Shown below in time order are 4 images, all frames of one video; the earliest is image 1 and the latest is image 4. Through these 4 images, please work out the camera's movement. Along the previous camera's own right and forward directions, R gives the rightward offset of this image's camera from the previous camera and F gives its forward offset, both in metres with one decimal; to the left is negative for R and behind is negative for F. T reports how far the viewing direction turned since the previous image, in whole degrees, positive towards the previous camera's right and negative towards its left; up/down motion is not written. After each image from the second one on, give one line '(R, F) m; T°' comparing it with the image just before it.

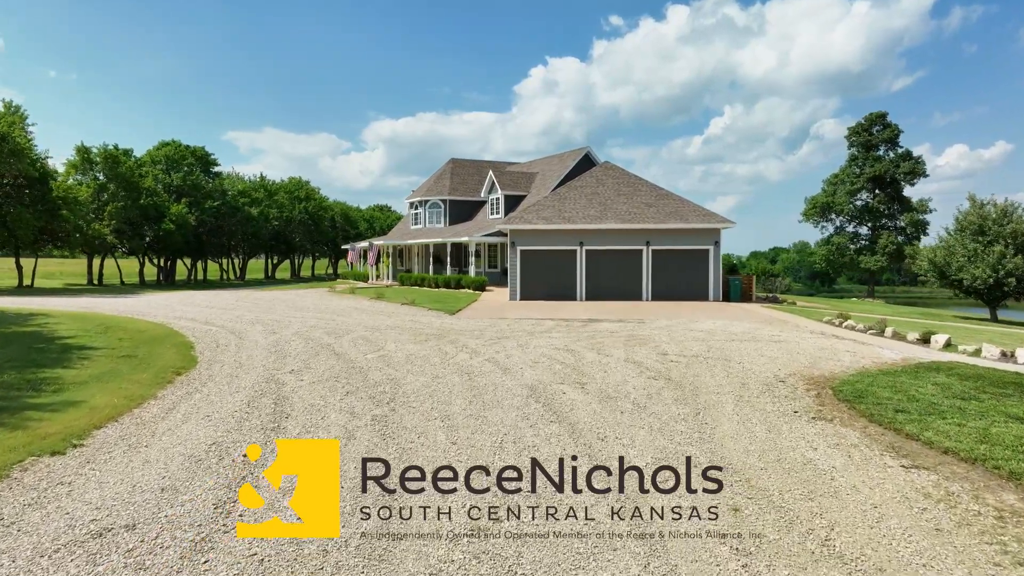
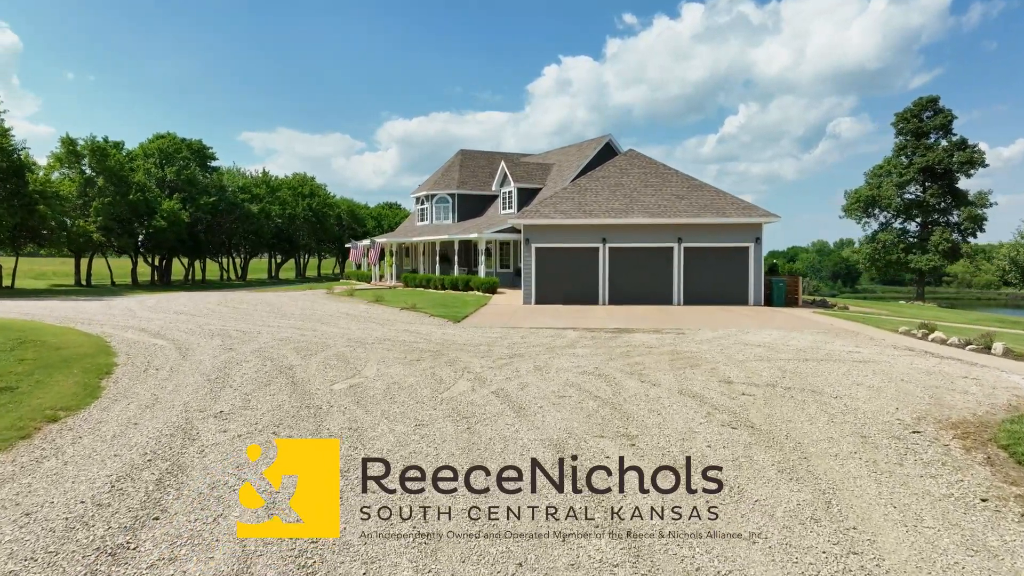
(-0.1, +3.0) m; -1°
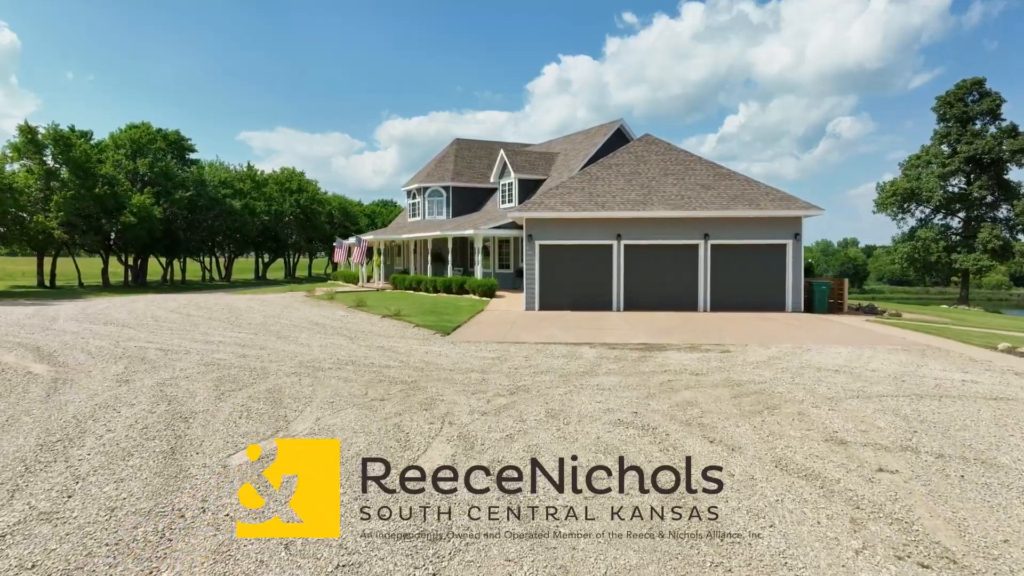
(0.0, +3.2) m; 0°
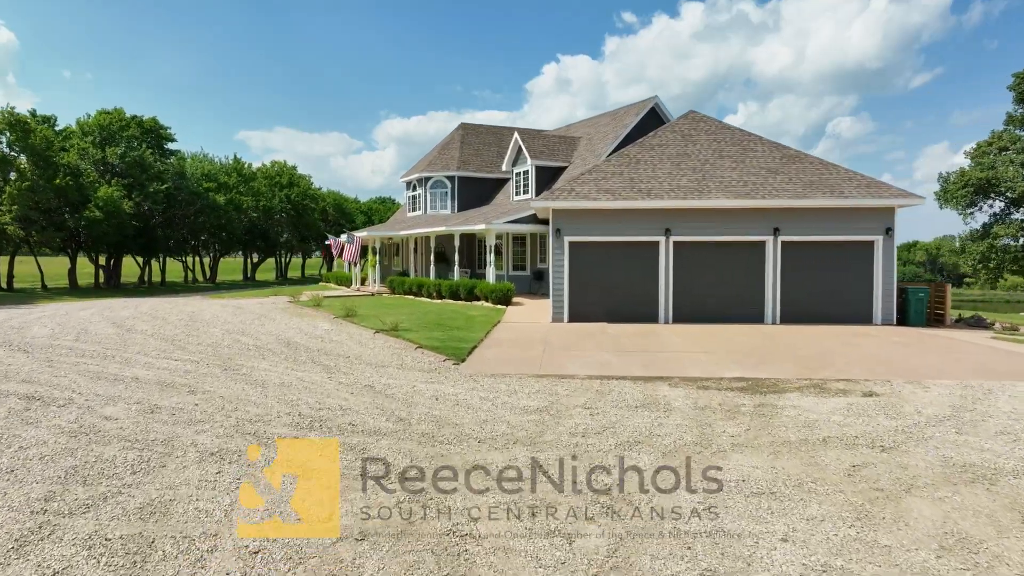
(-0.8, +4.0) m; 0°
